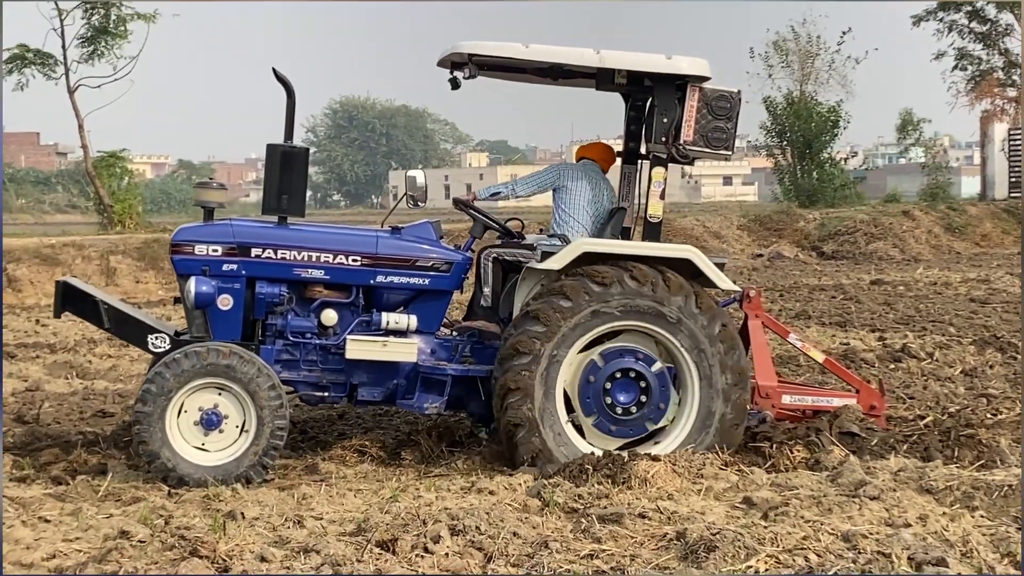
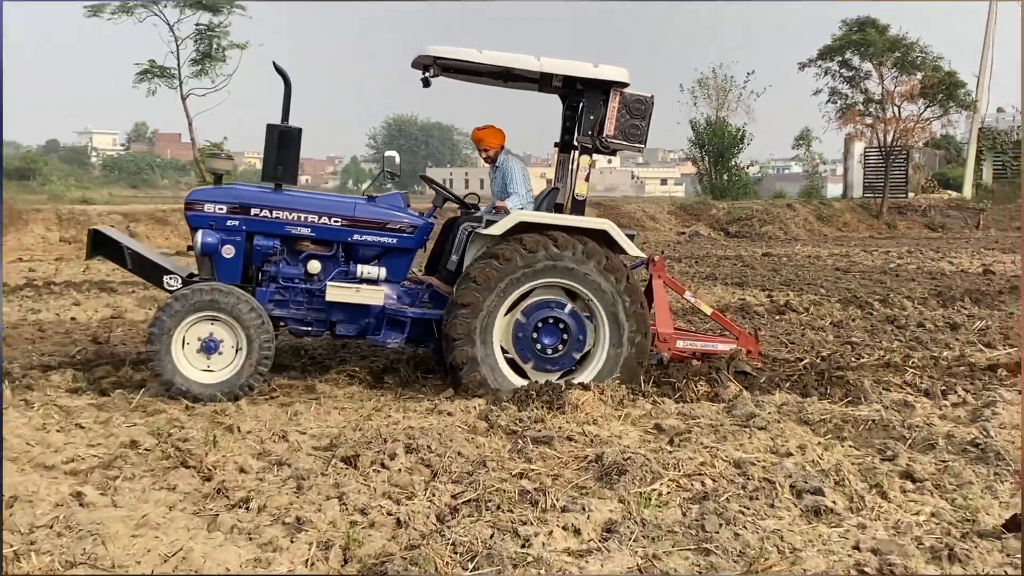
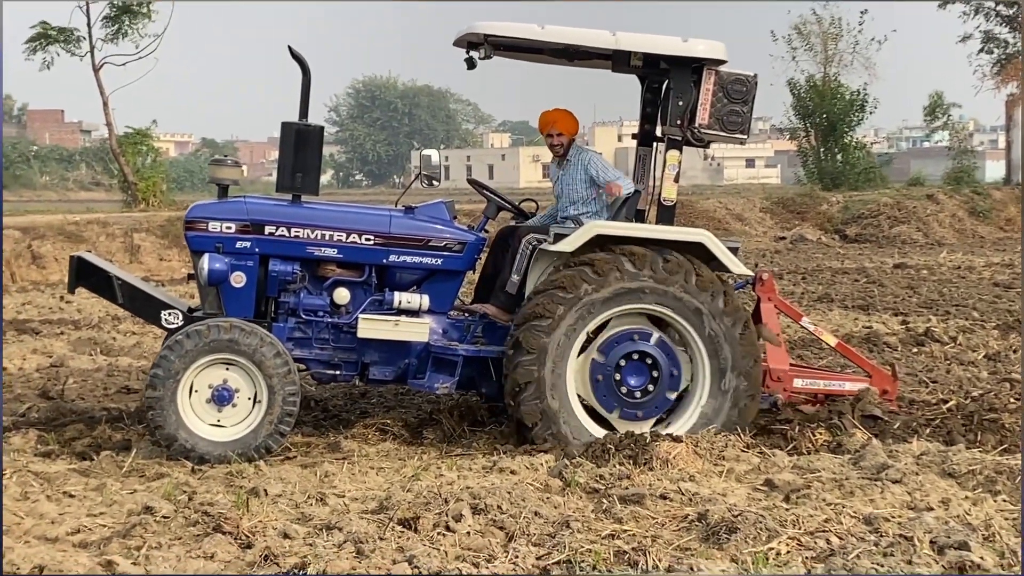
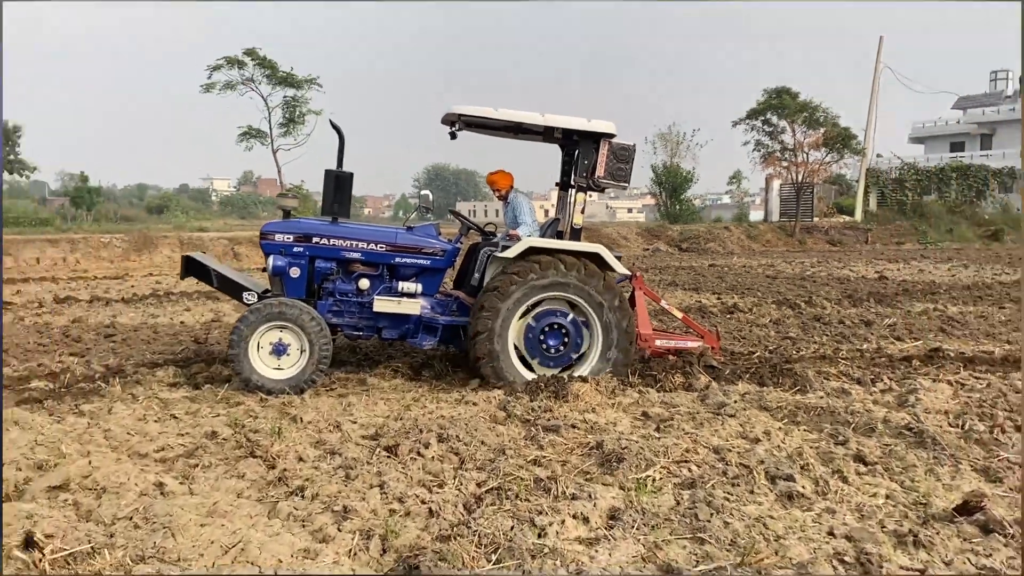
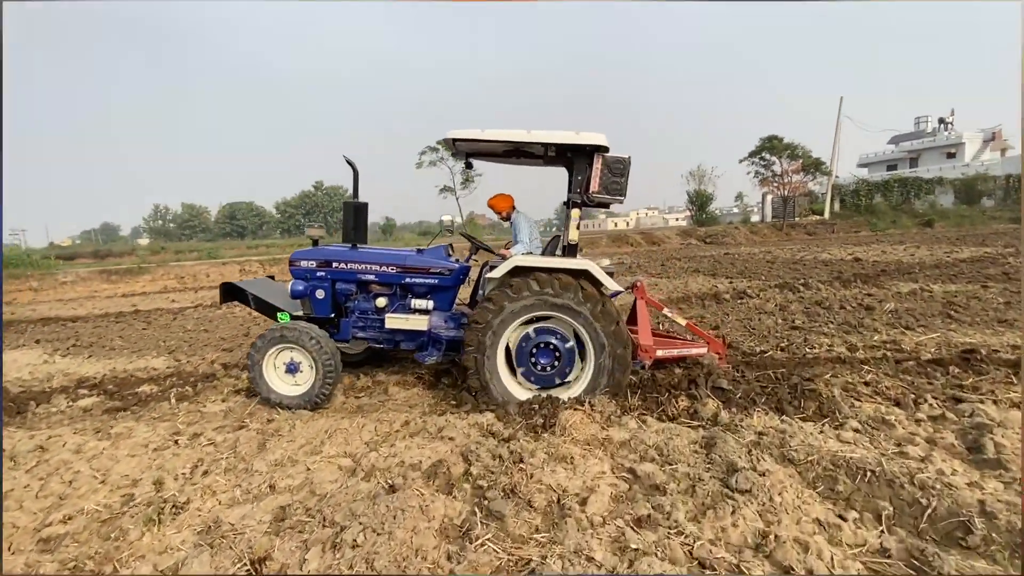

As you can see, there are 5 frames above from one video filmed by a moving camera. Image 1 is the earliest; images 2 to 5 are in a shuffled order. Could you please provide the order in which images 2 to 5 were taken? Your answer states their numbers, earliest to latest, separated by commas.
3, 2, 4, 5
